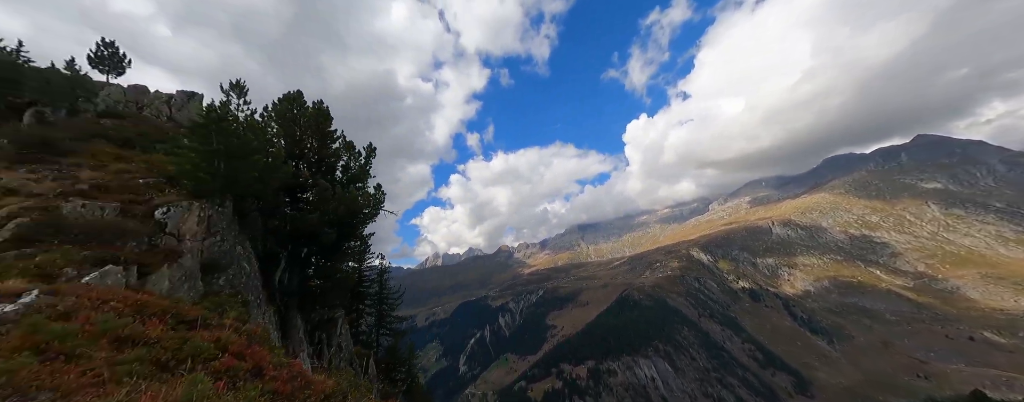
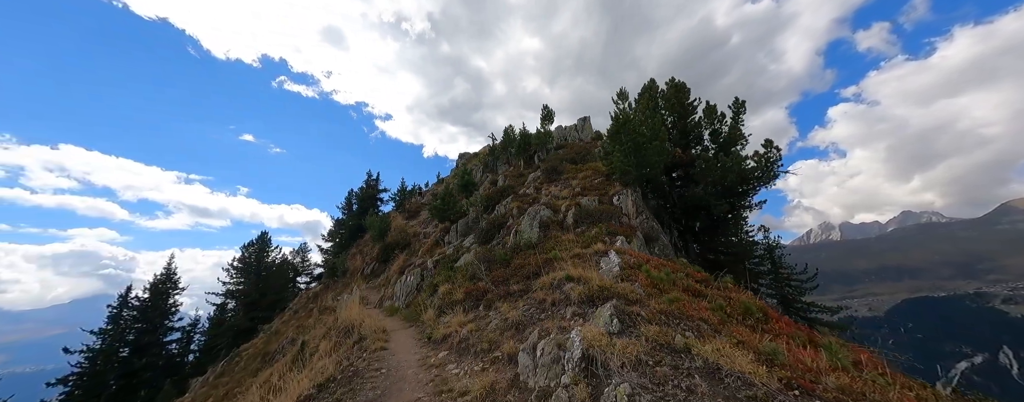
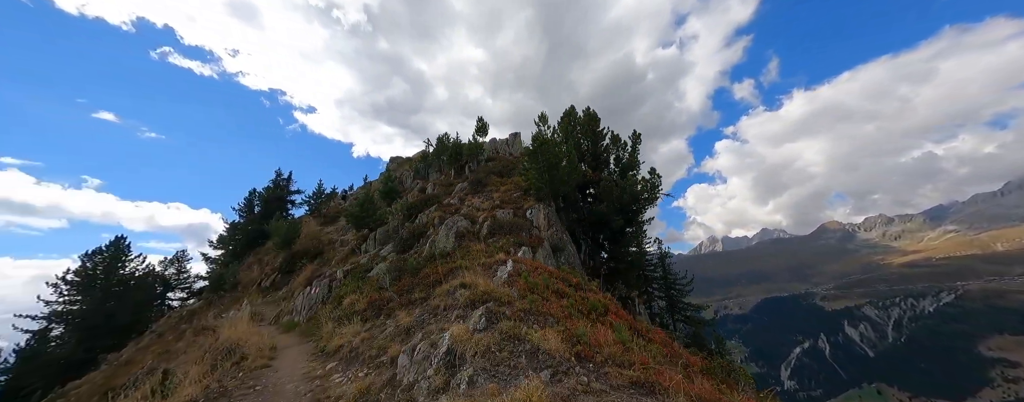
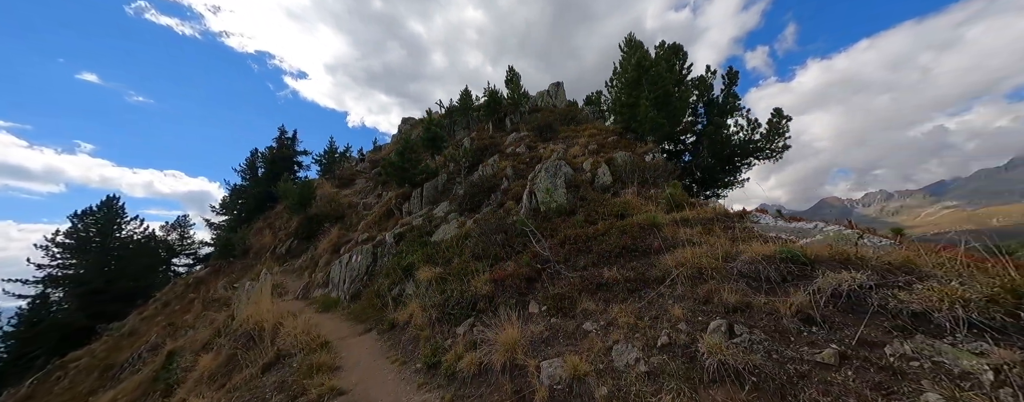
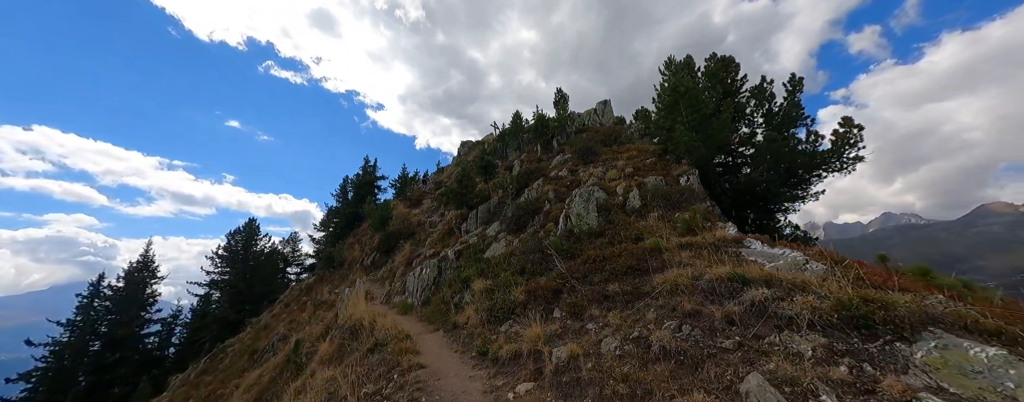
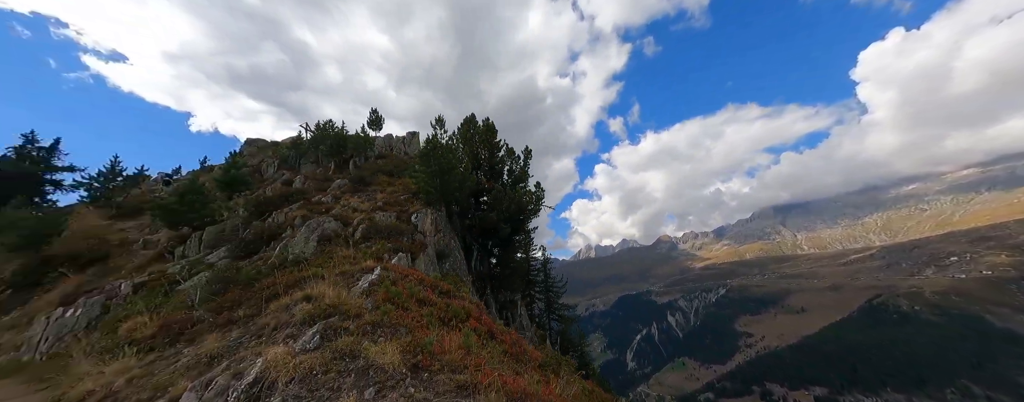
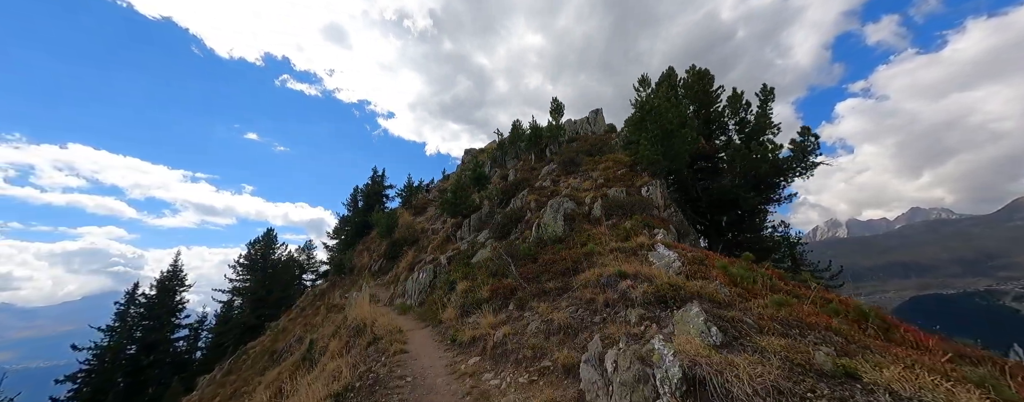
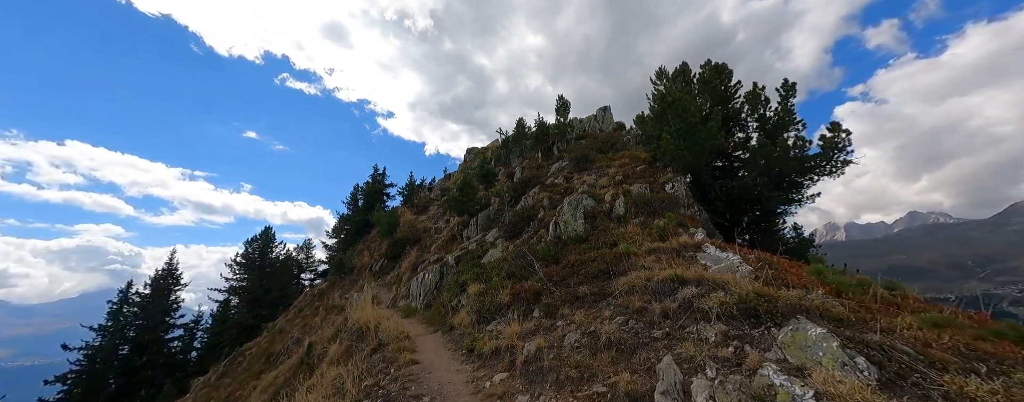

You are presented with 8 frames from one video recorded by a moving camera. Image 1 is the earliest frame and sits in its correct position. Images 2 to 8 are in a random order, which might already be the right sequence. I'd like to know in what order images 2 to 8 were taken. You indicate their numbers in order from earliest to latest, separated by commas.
6, 3, 2, 7, 8, 5, 4
